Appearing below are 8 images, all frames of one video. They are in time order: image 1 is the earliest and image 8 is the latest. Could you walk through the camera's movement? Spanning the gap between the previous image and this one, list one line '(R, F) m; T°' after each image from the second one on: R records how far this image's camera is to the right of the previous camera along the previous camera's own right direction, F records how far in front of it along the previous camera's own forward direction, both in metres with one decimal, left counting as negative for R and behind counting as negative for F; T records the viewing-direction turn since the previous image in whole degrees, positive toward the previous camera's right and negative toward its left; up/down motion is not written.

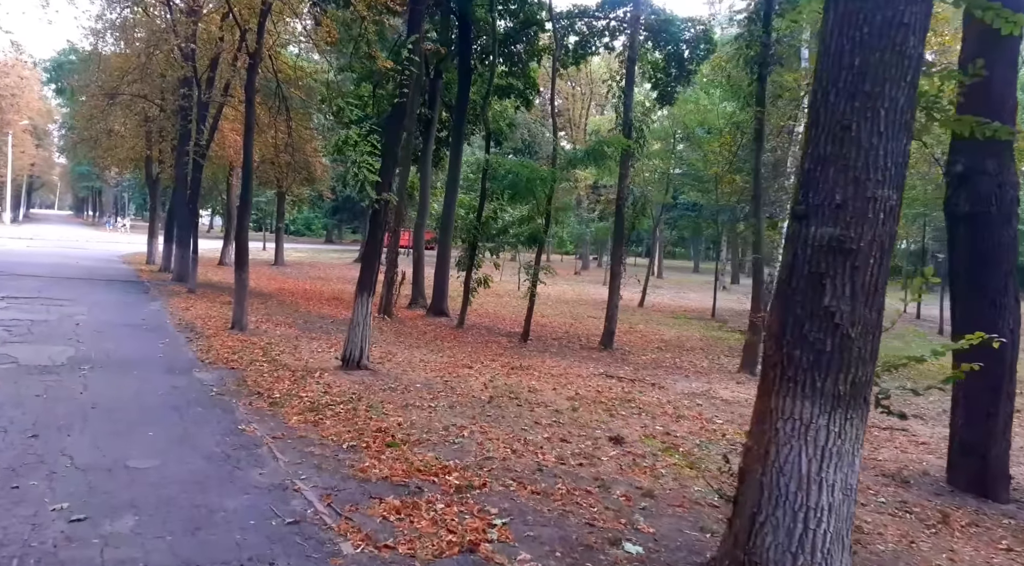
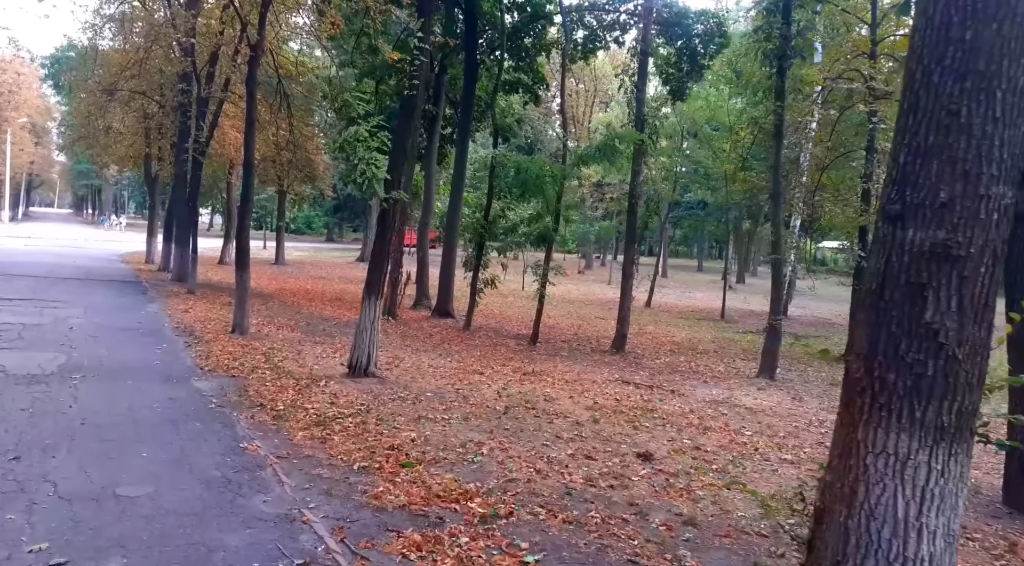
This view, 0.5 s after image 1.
(-0.2, +0.5) m; 0°
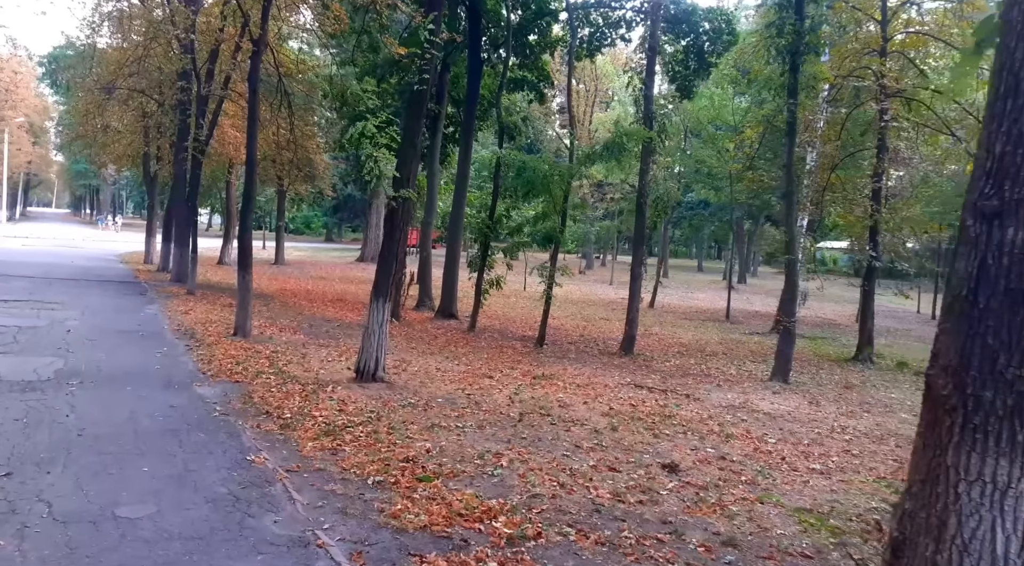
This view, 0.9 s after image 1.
(-0.2, +0.3) m; 0°
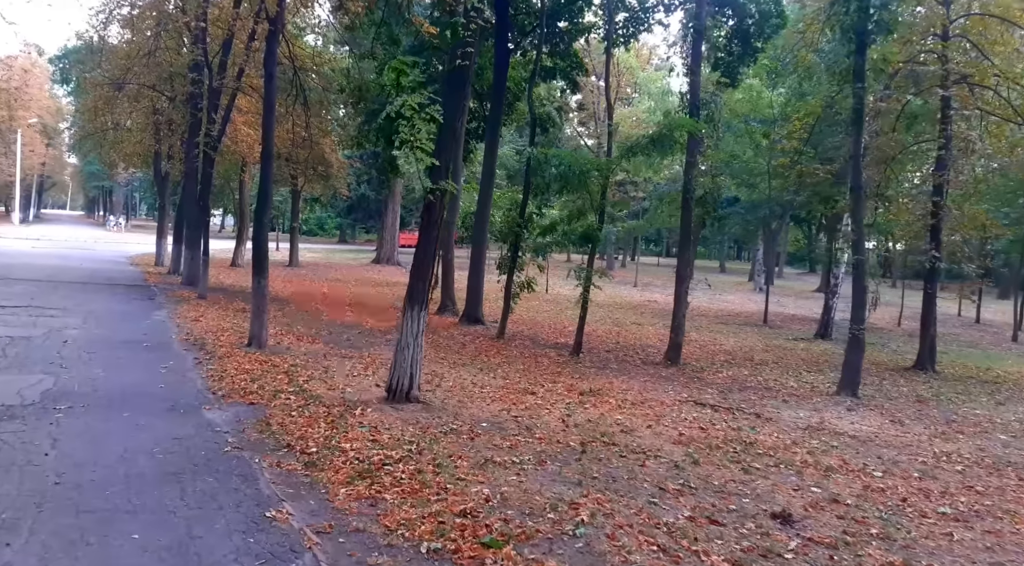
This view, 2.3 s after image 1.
(-0.4, +1.2) m; -1°
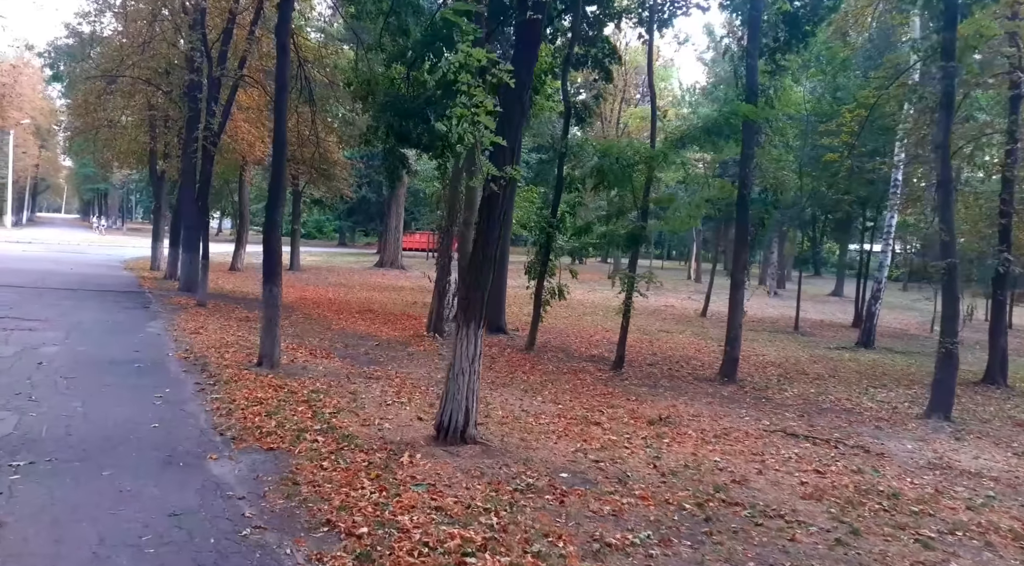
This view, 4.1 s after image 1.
(-0.7, +1.6) m; 0°
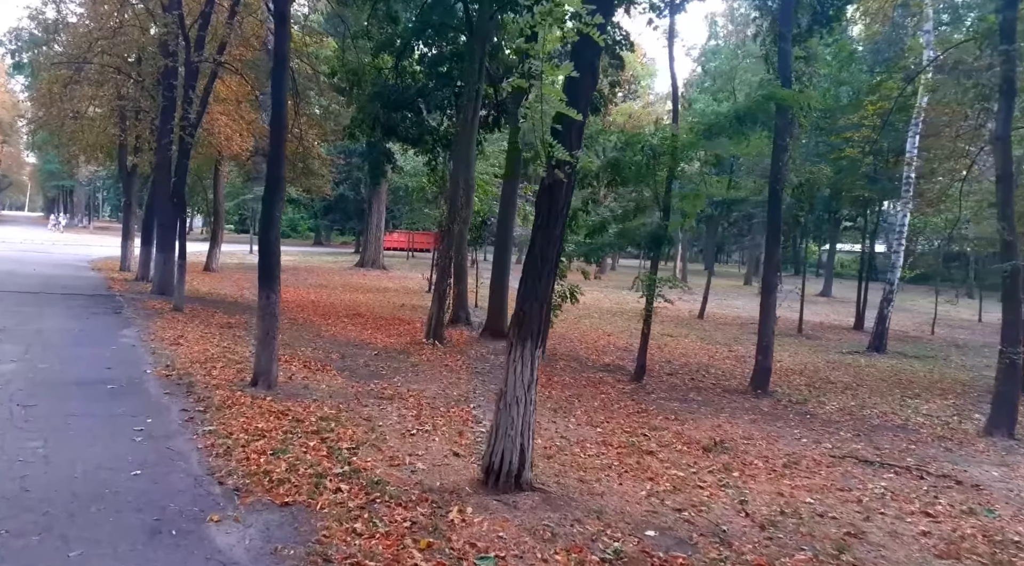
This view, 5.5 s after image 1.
(-0.6, +1.2) m; +2°
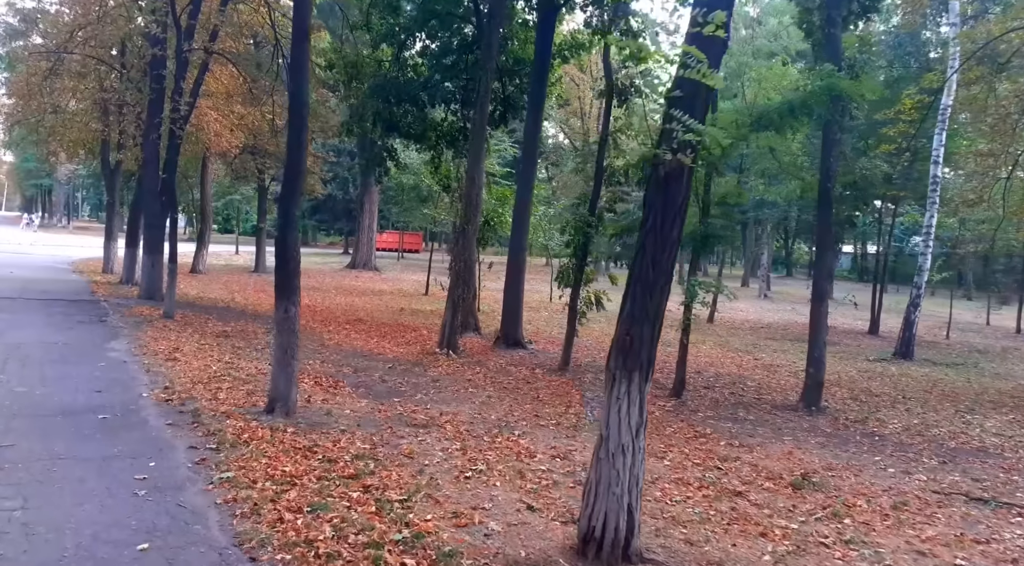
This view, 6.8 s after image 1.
(-0.6, +1.1) m; +1°
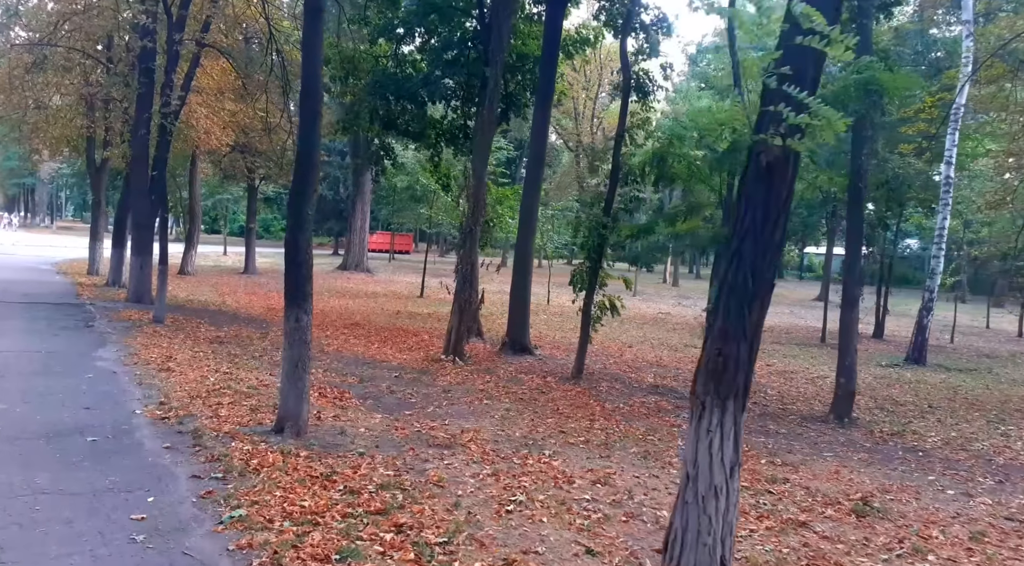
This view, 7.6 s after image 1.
(-0.4, +0.7) m; +1°
